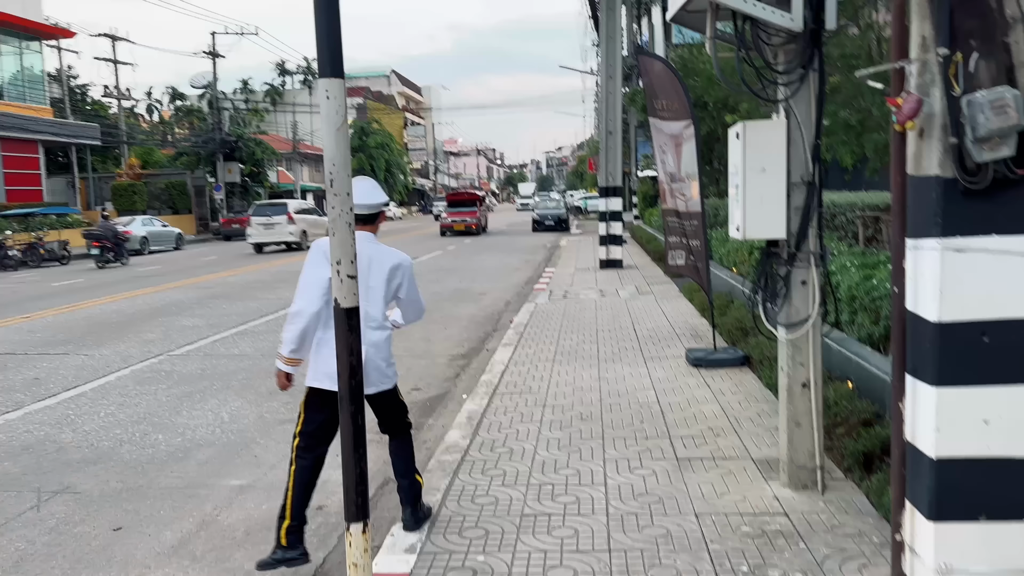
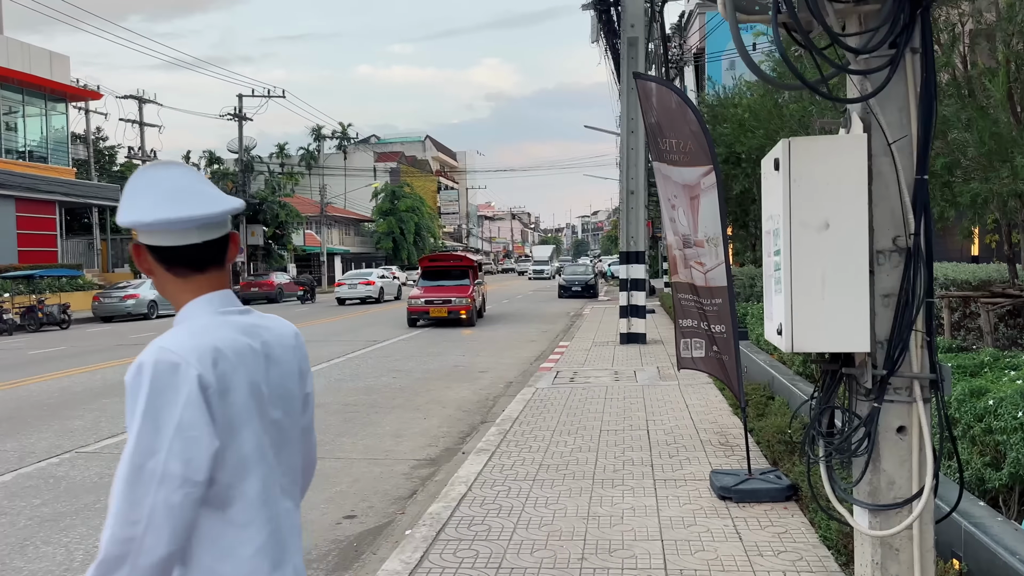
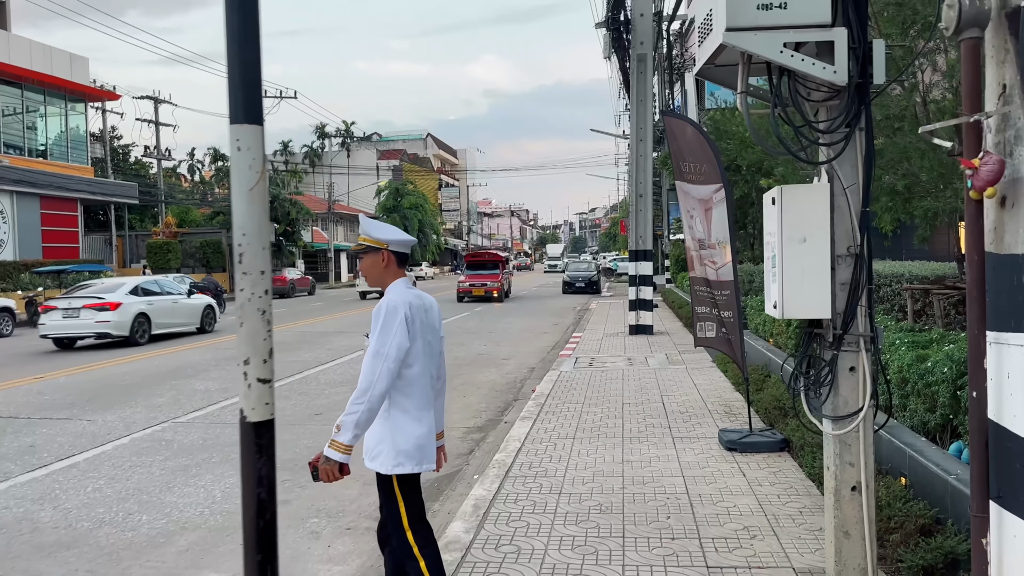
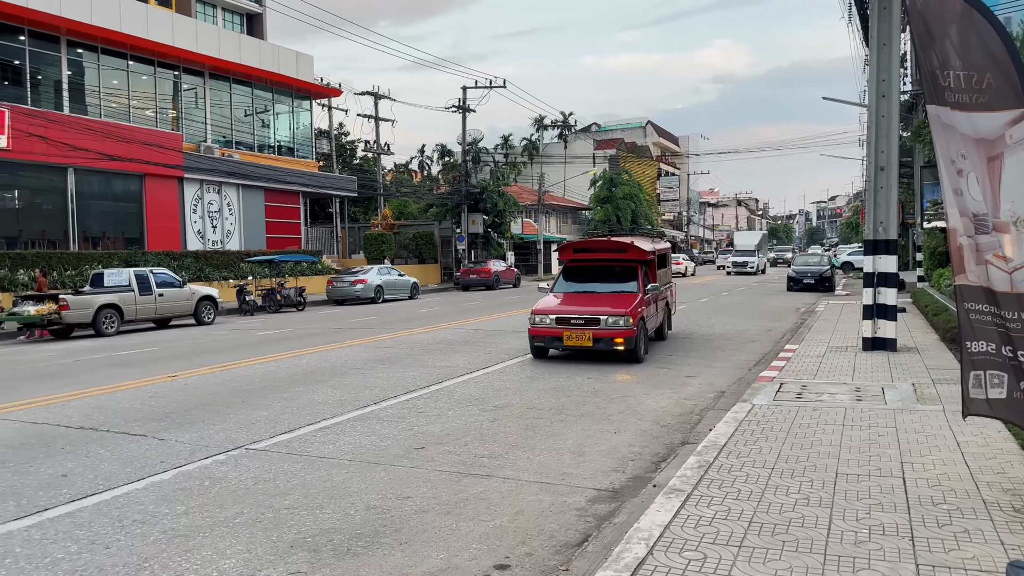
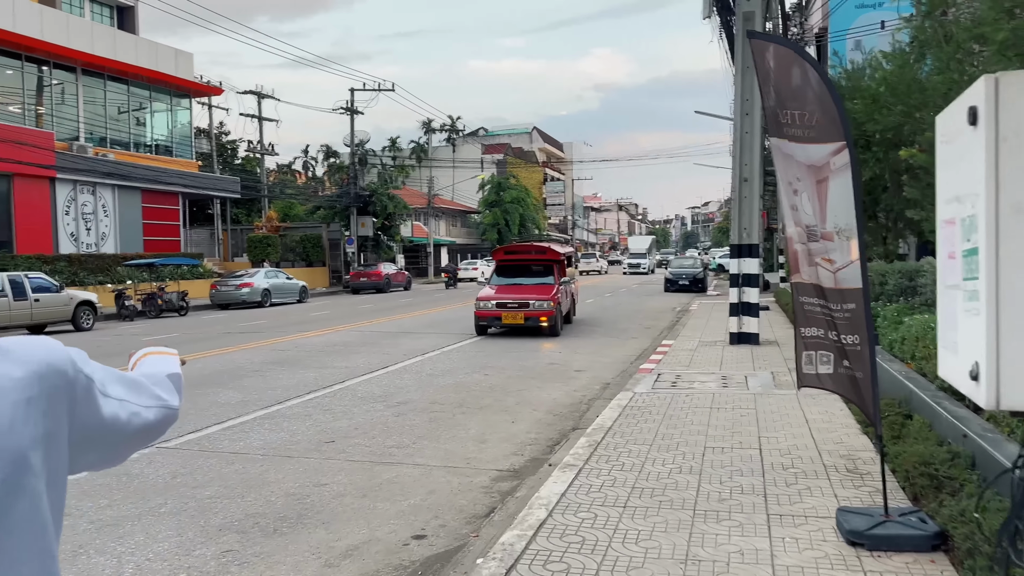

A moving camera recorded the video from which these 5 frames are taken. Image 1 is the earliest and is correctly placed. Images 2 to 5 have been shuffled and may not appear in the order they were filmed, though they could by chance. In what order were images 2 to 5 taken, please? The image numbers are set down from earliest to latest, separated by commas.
3, 2, 5, 4
